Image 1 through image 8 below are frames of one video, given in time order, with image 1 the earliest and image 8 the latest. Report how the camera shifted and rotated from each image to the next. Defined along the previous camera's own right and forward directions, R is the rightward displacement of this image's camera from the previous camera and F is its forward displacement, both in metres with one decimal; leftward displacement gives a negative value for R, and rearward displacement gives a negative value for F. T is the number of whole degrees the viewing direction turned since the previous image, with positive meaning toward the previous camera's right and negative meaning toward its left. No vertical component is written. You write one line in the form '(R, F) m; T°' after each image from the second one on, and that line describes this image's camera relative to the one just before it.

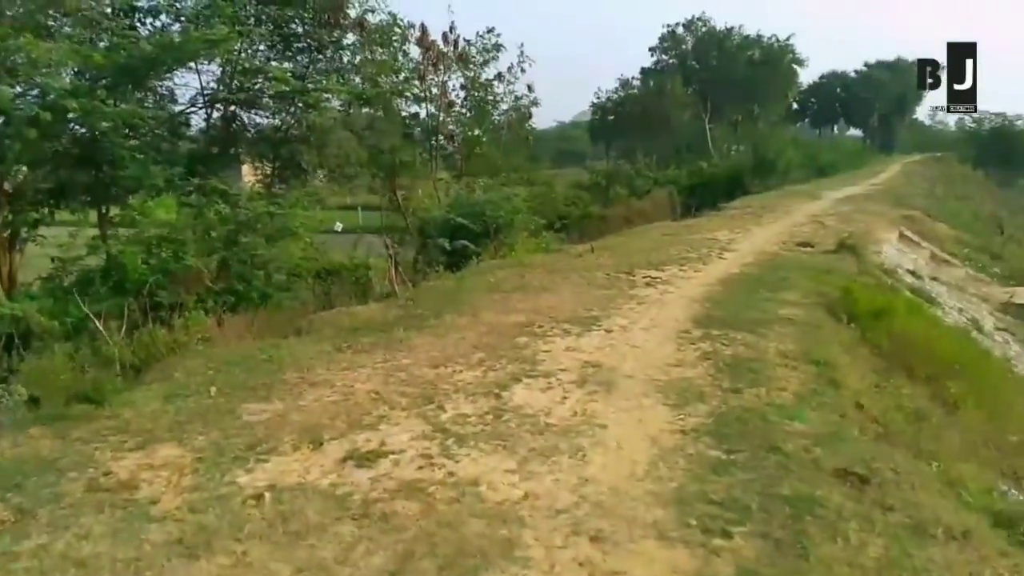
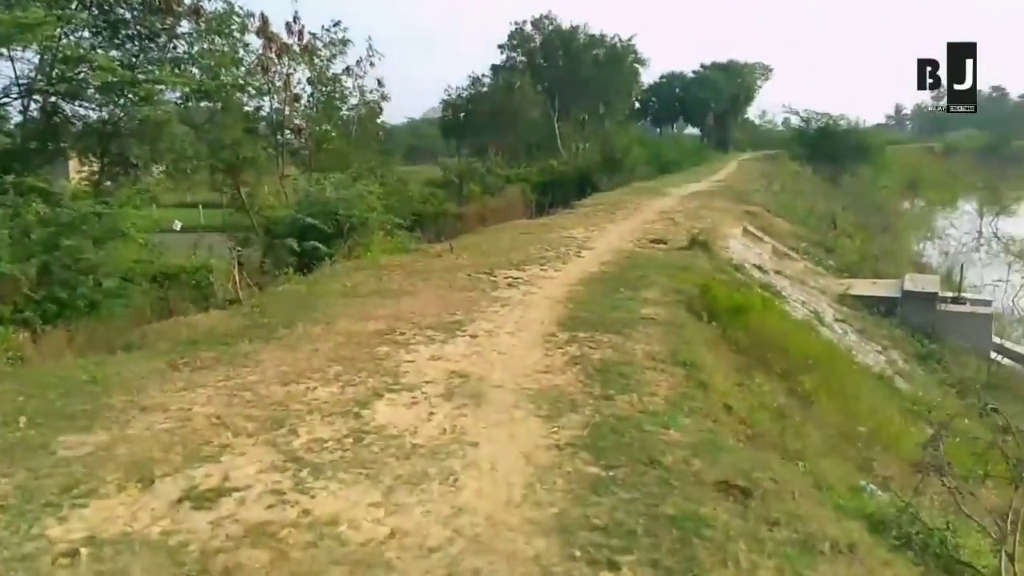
(0.0, +0.5) m; +10°
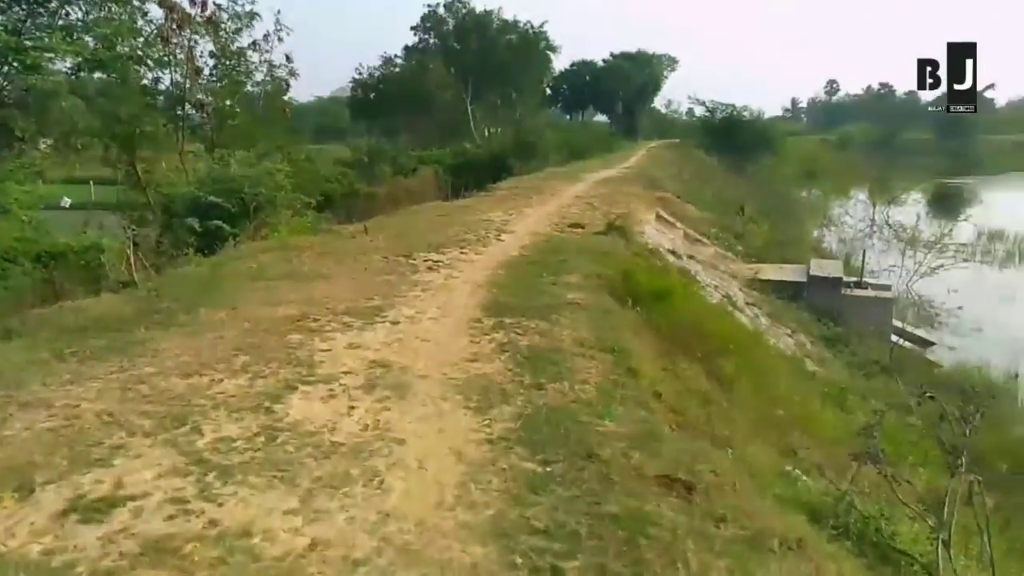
(-0.1, +0.4) m; +6°
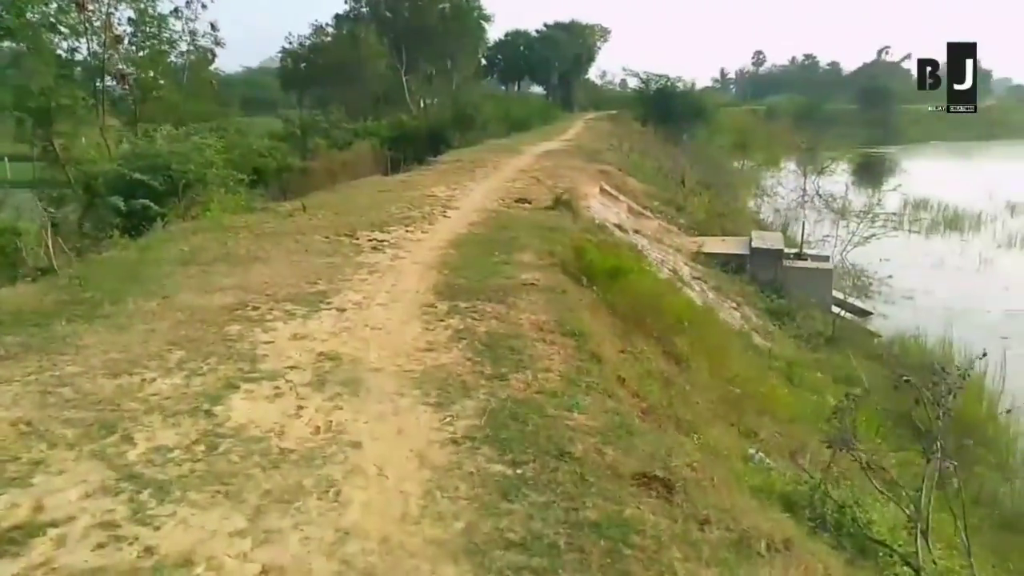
(-0.2, +0.4) m; +4°
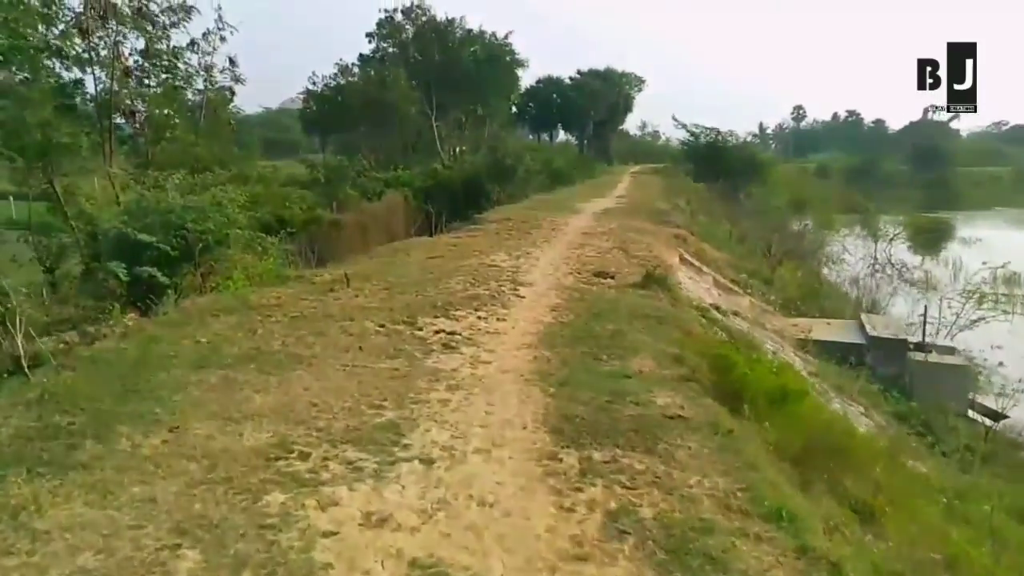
(-1.0, +2.4) m; -1°
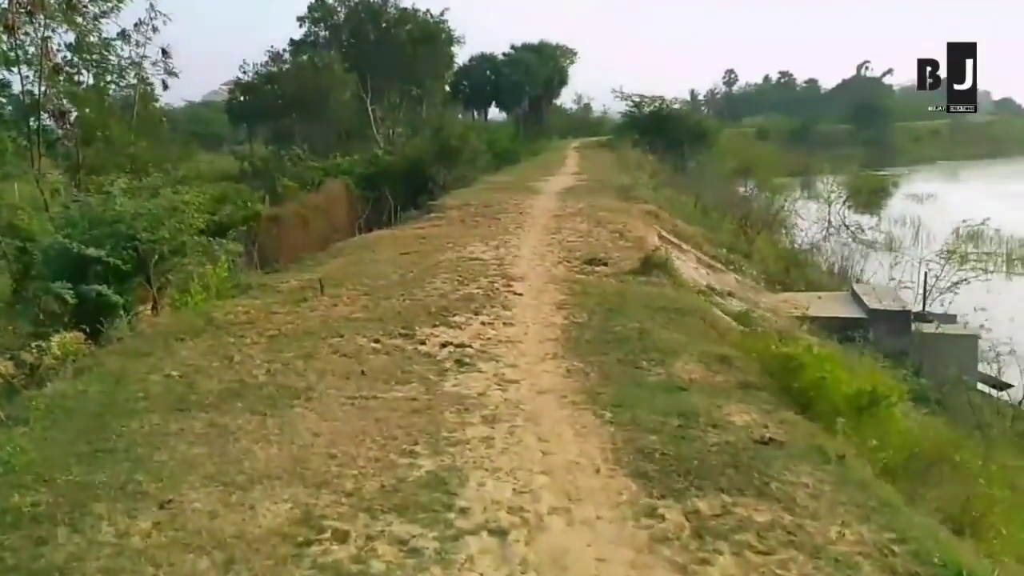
(-0.7, +1.1) m; +4°
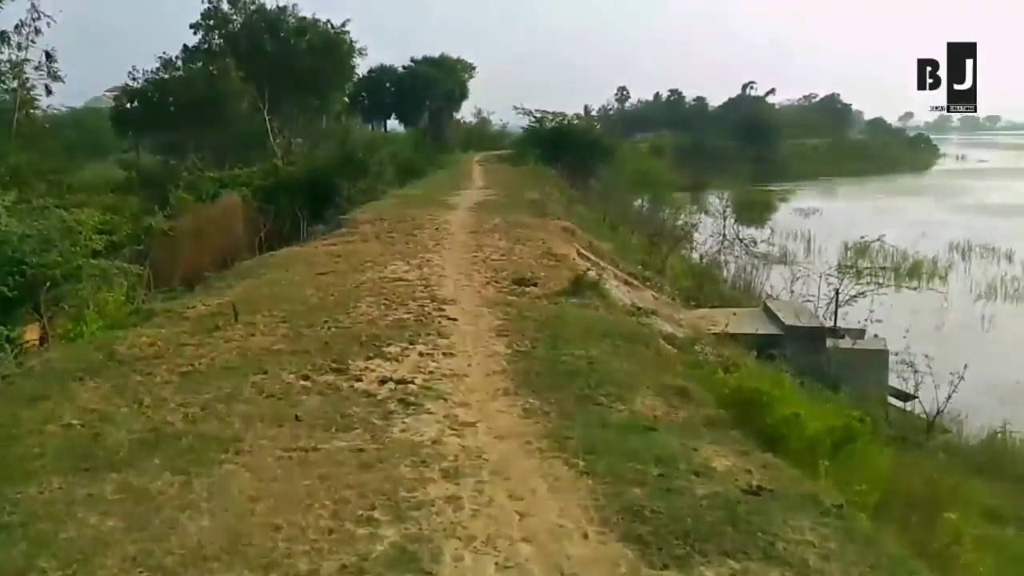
(-0.4, +0.6) m; +7°
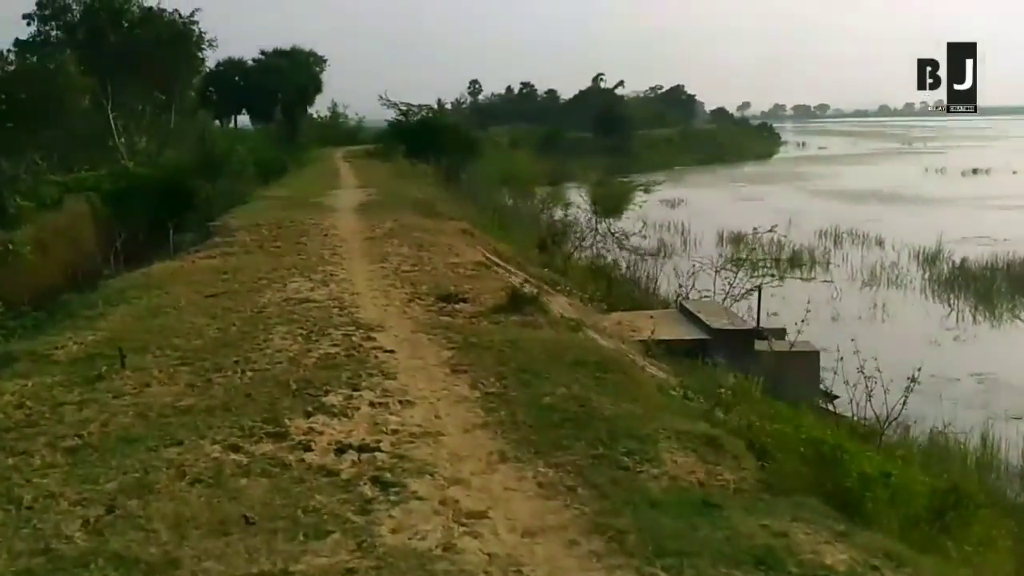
(-0.9, +1.6) m; +9°
